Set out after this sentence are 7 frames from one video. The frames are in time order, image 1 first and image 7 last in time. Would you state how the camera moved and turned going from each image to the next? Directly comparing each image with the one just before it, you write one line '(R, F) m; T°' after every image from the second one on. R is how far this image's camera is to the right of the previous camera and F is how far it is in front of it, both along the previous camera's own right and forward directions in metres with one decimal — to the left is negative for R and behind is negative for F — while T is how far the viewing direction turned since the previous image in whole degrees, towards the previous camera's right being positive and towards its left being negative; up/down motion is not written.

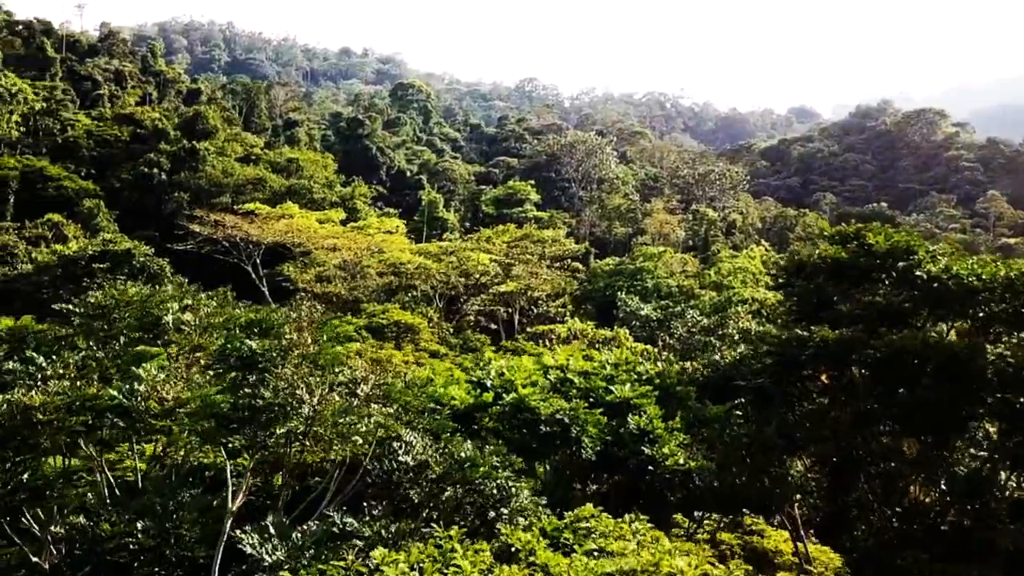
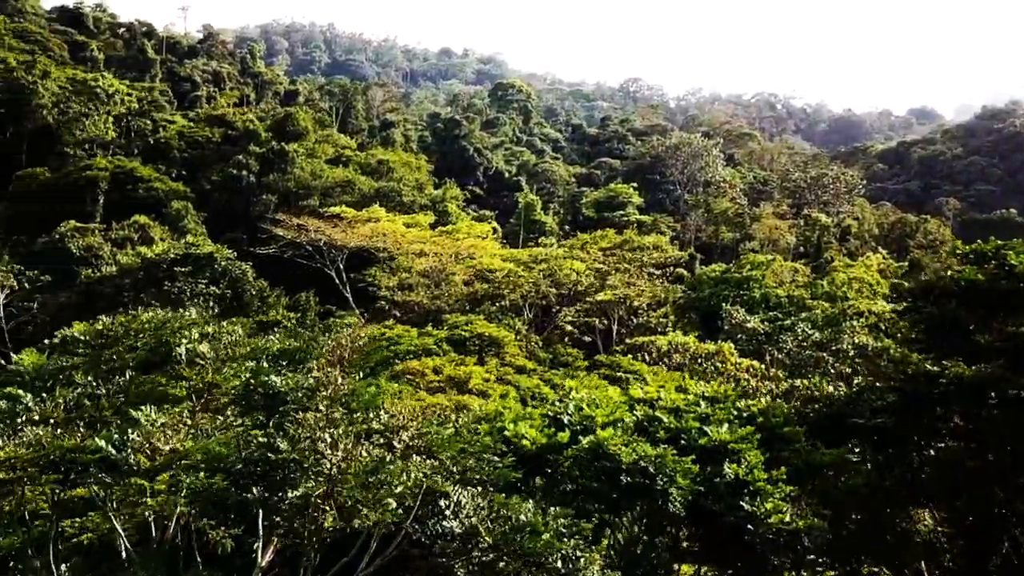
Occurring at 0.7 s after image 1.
(+0.3, +1.7) m; -5°
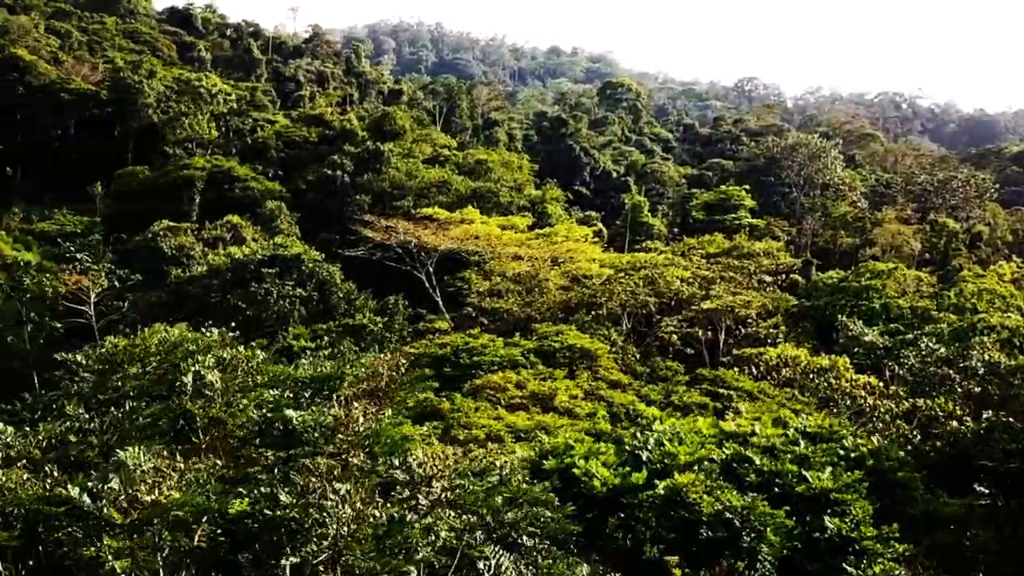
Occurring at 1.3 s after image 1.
(+0.4, +1.4) m; -6°
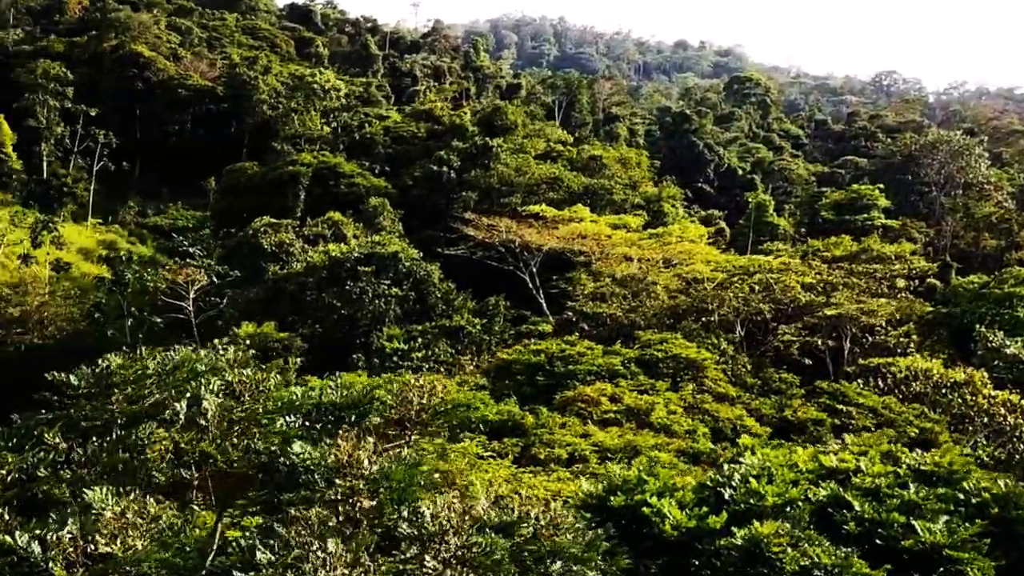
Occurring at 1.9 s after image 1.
(+0.5, +1.2) m; -7°
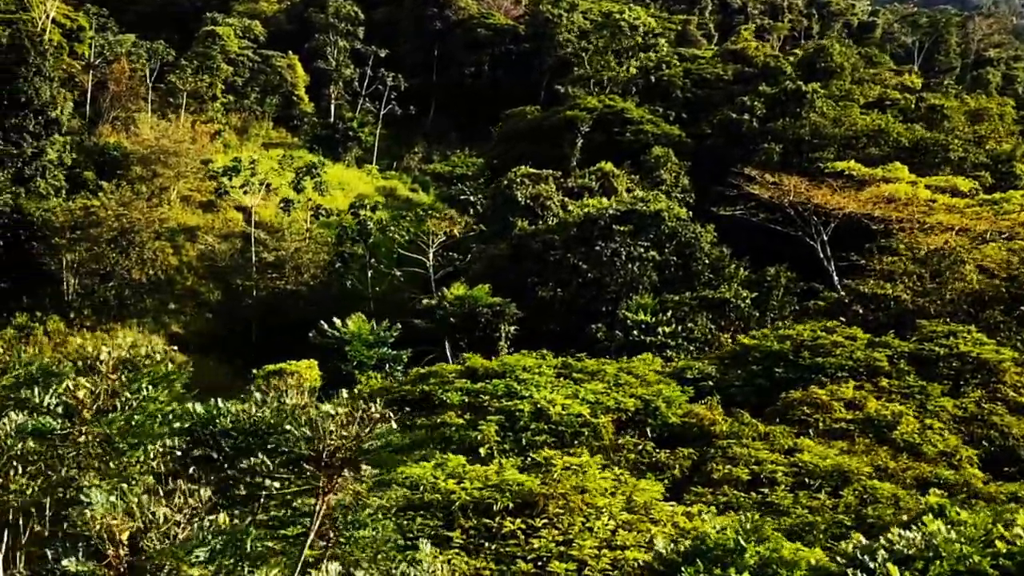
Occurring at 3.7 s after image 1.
(+2.0, +2.6) m; -19°
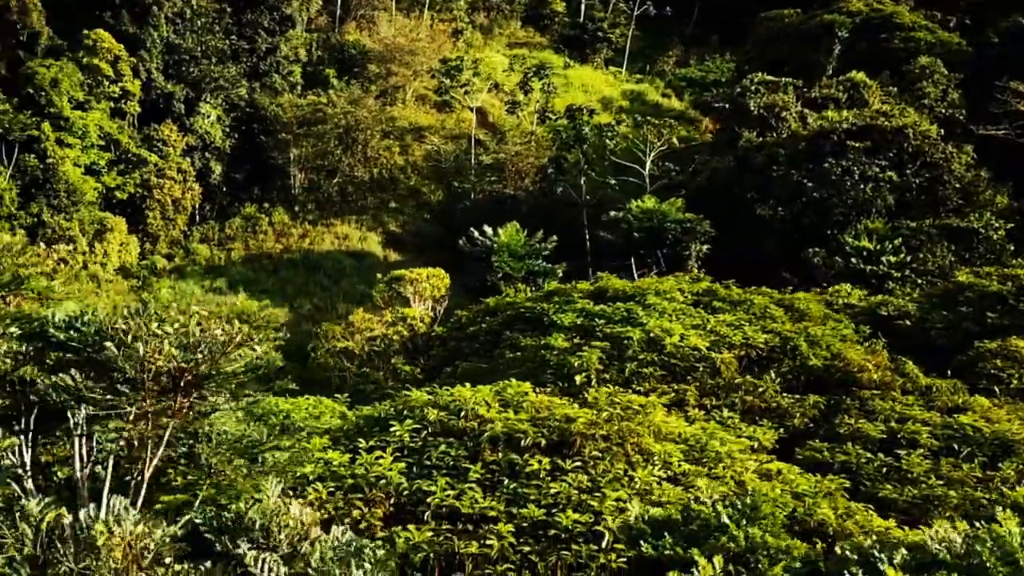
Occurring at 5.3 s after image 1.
(+1.8, +1.1) m; -16°
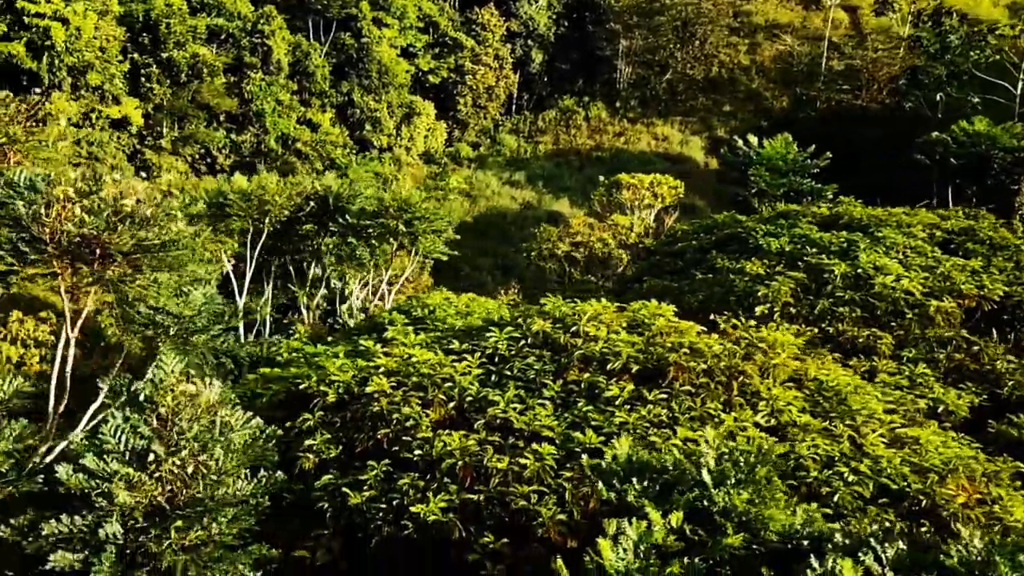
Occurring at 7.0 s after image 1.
(+2.1, +0.8) m; -22°
